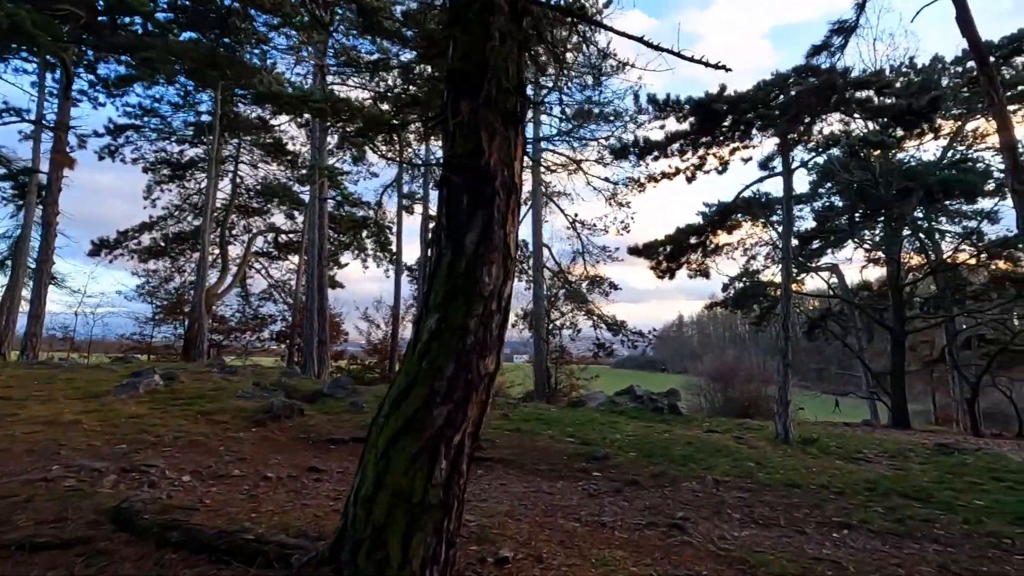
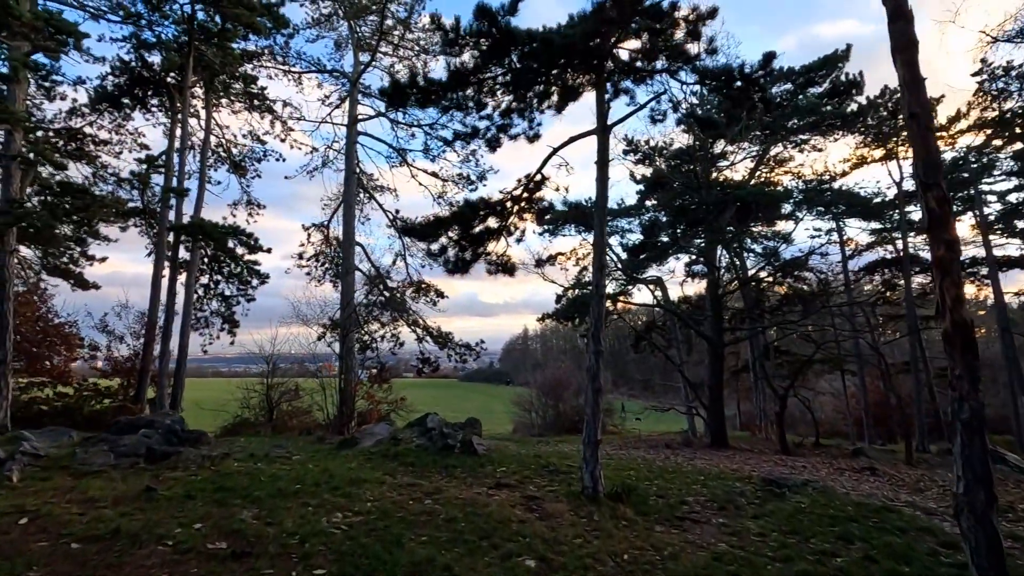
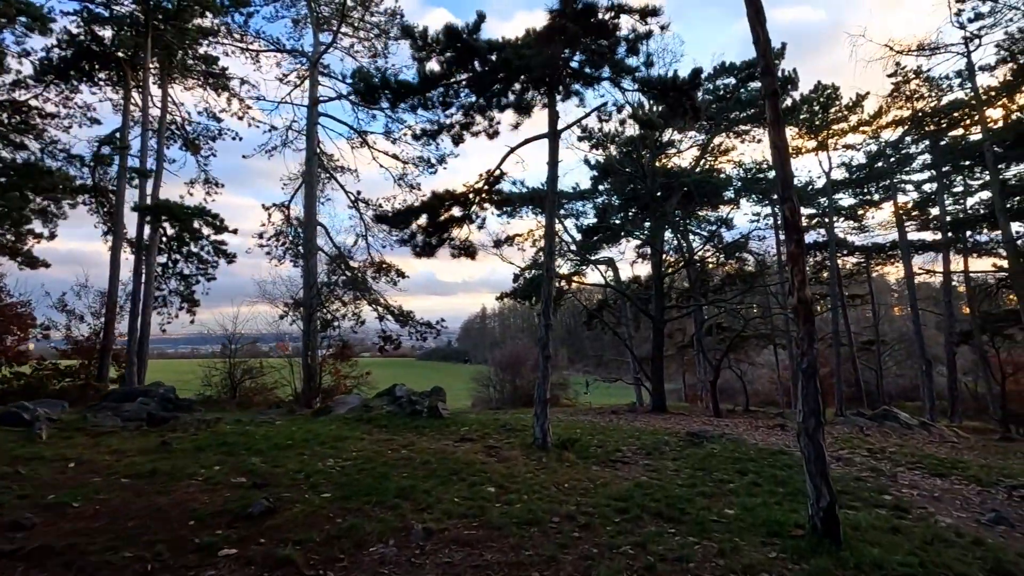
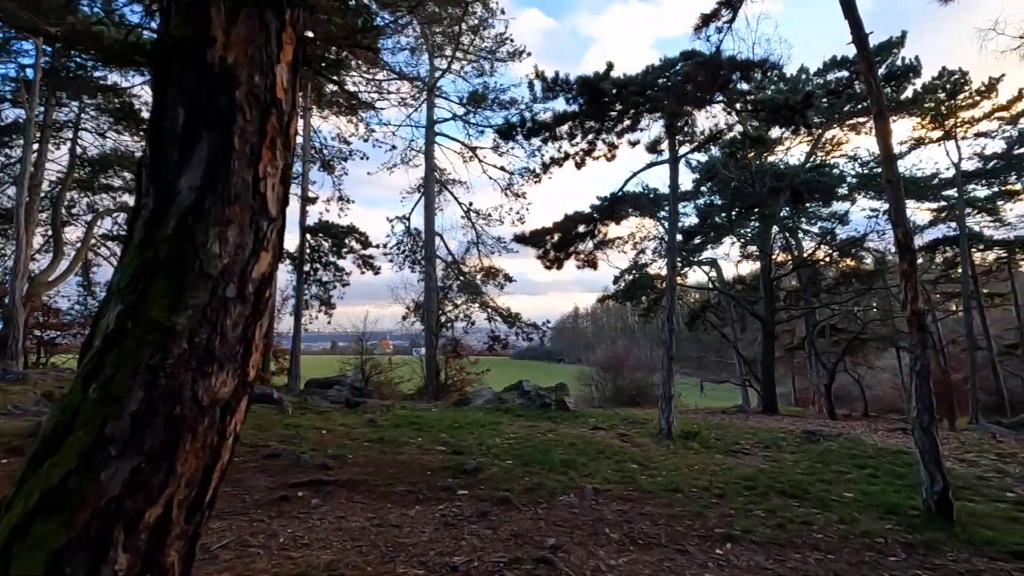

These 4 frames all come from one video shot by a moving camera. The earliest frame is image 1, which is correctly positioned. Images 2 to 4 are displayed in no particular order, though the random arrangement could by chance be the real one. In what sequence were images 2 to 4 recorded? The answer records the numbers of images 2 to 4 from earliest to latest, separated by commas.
4, 3, 2
